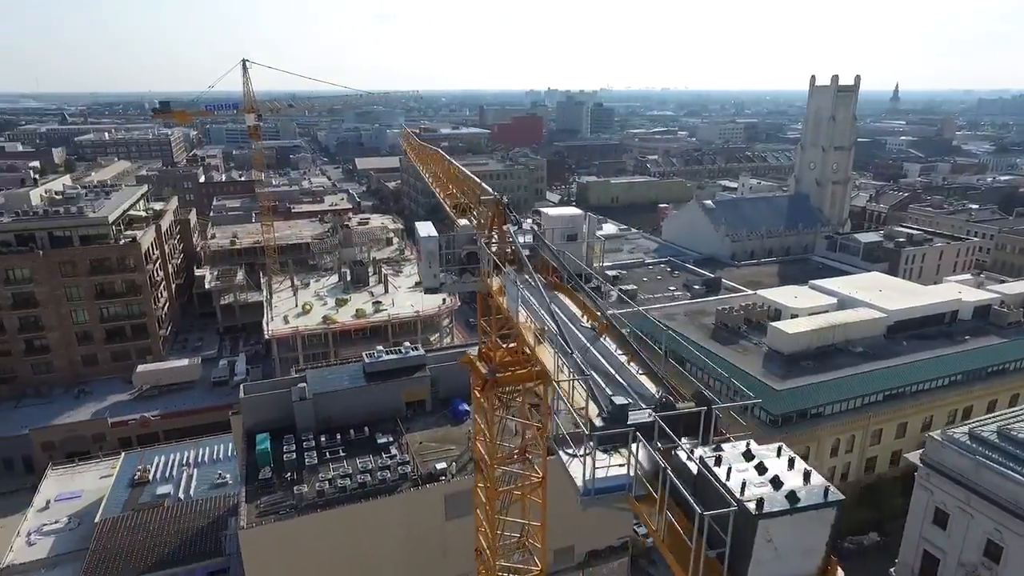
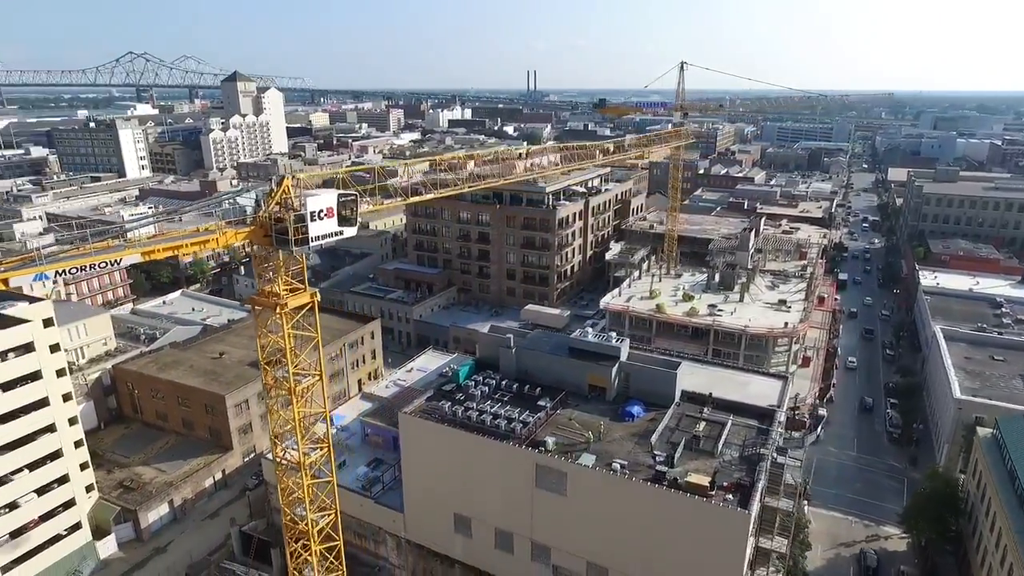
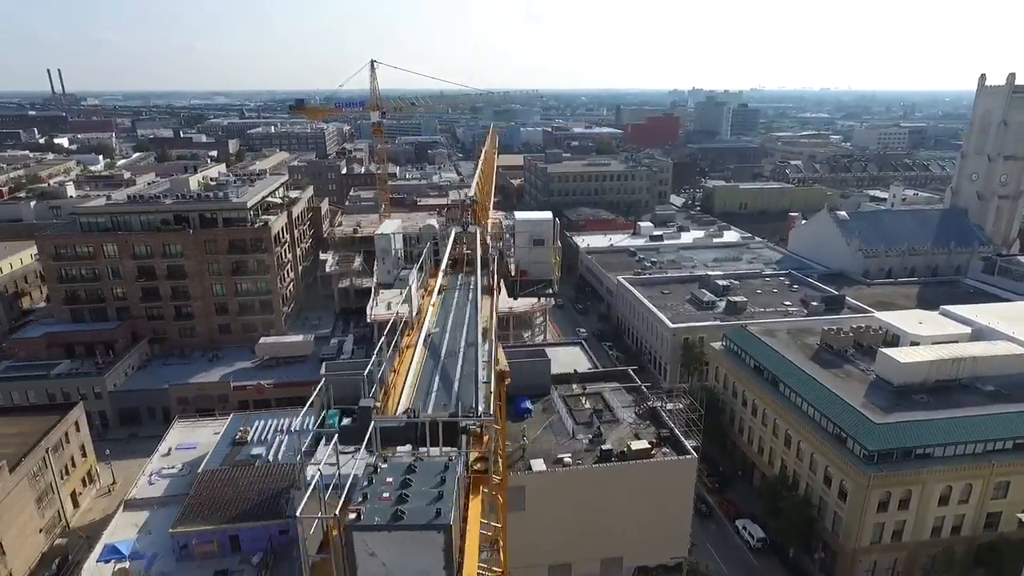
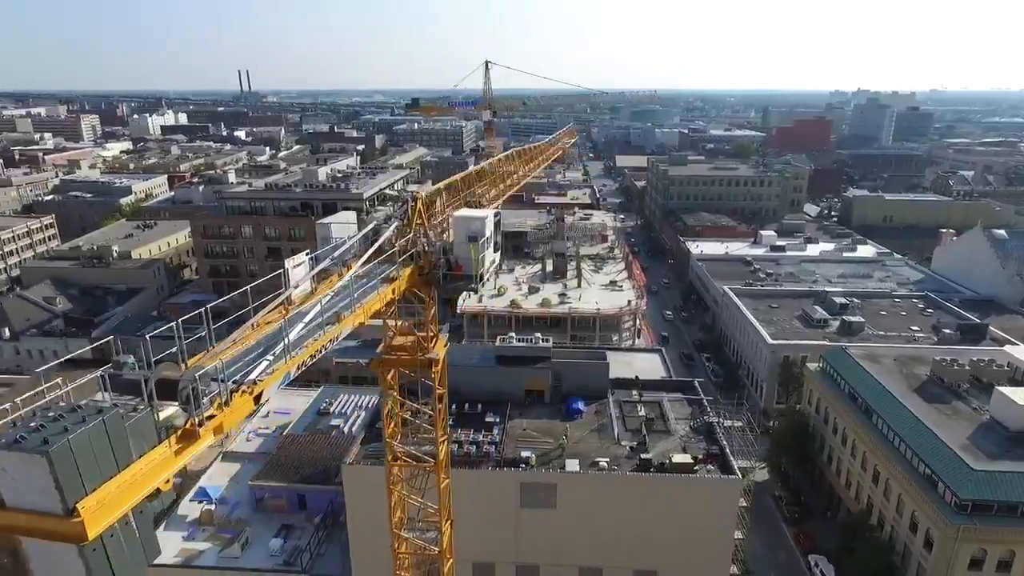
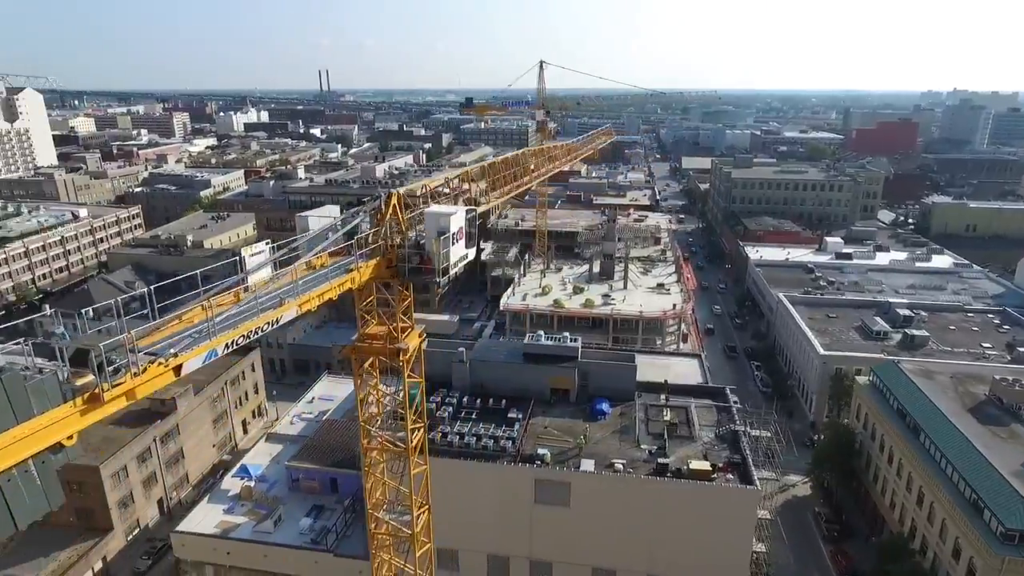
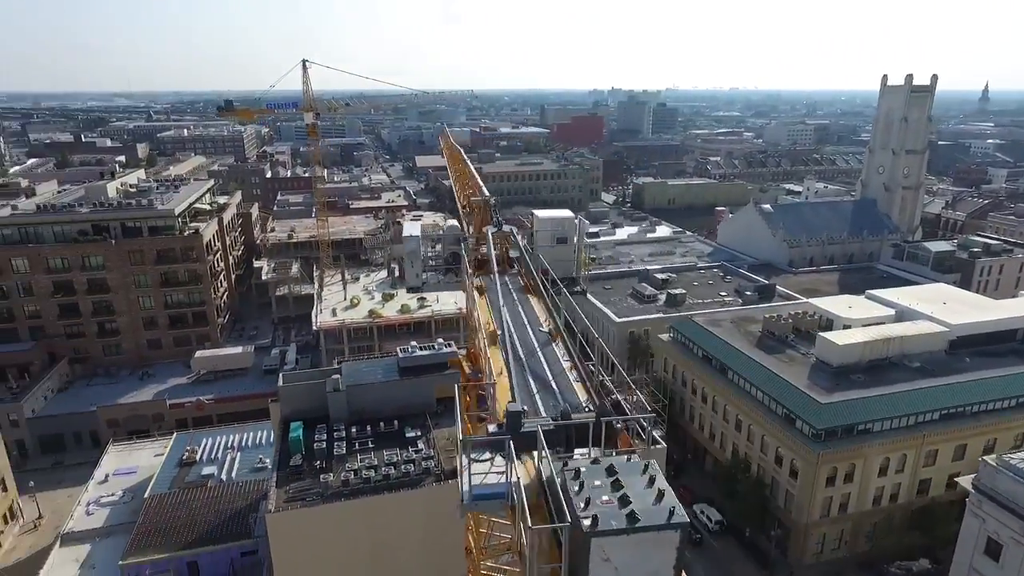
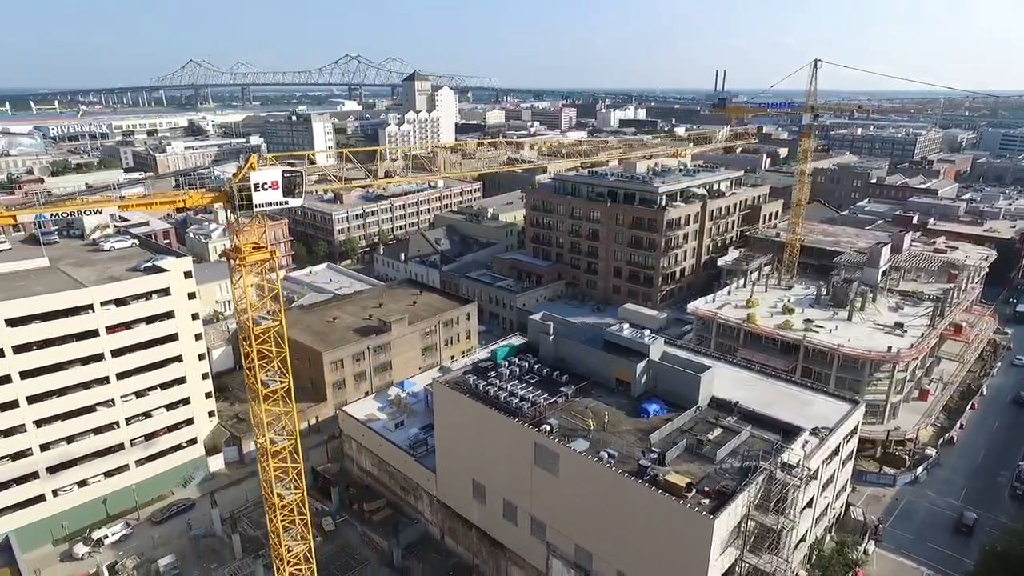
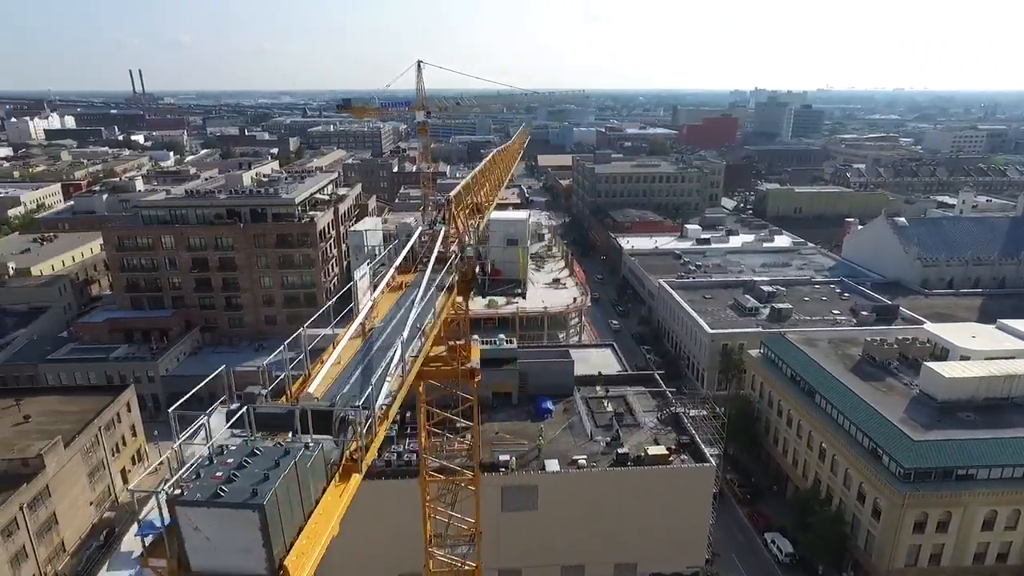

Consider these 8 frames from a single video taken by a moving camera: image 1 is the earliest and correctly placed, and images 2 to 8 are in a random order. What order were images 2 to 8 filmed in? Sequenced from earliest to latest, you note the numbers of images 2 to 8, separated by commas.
6, 3, 8, 4, 5, 2, 7
